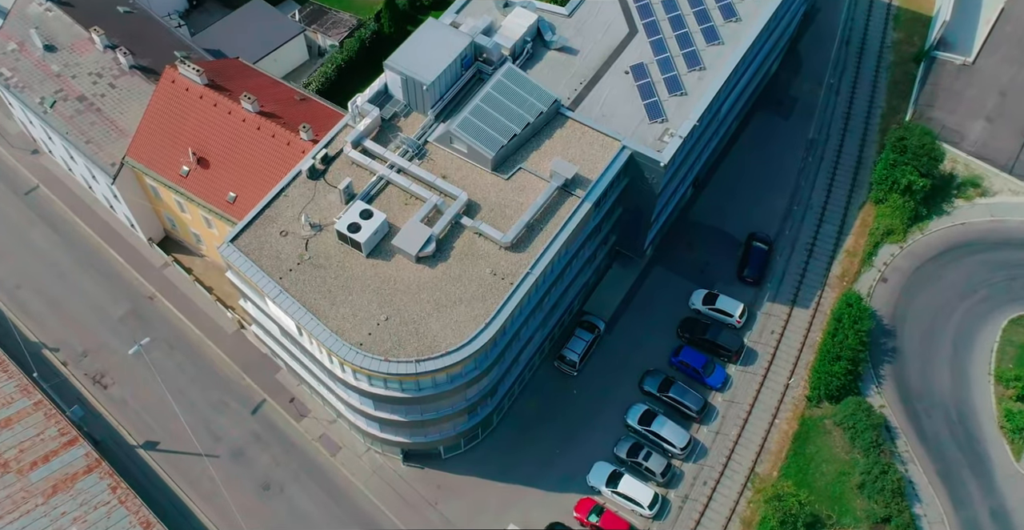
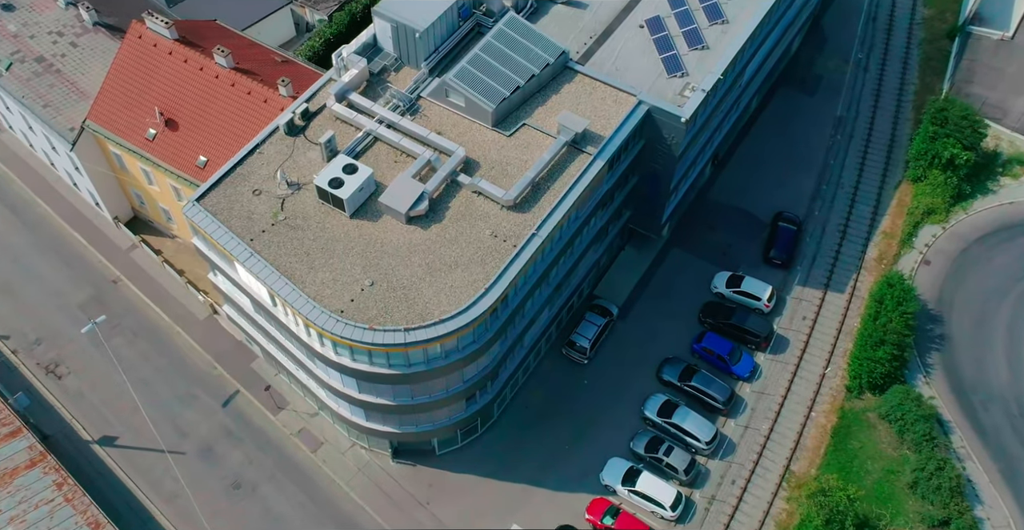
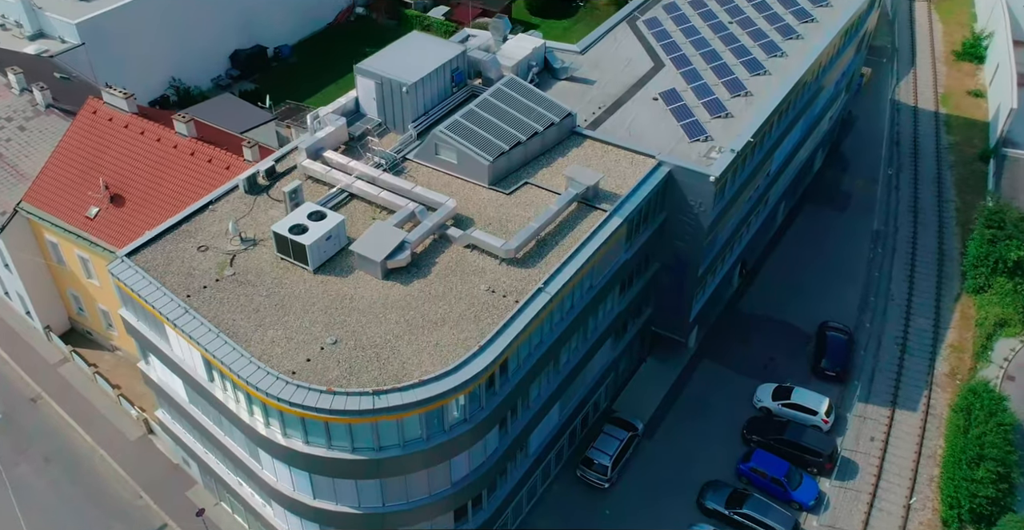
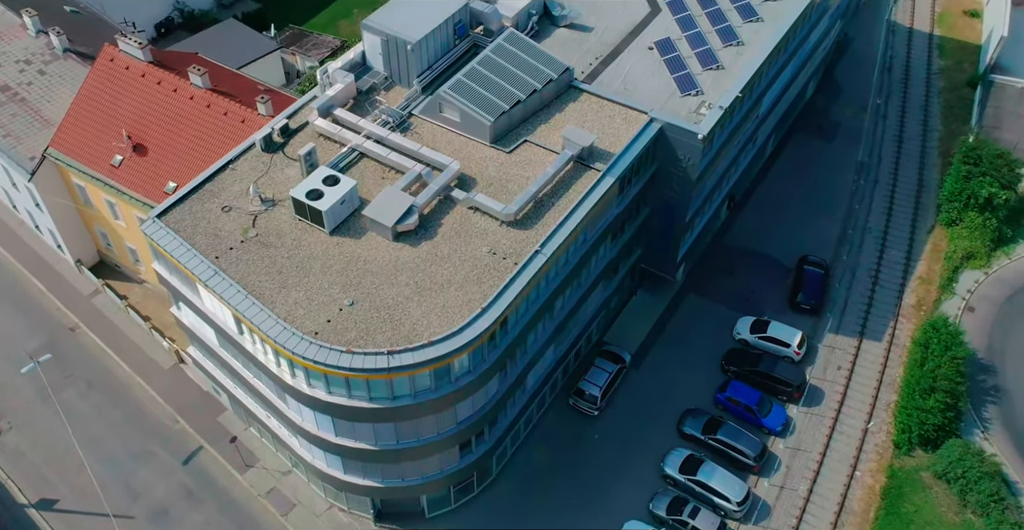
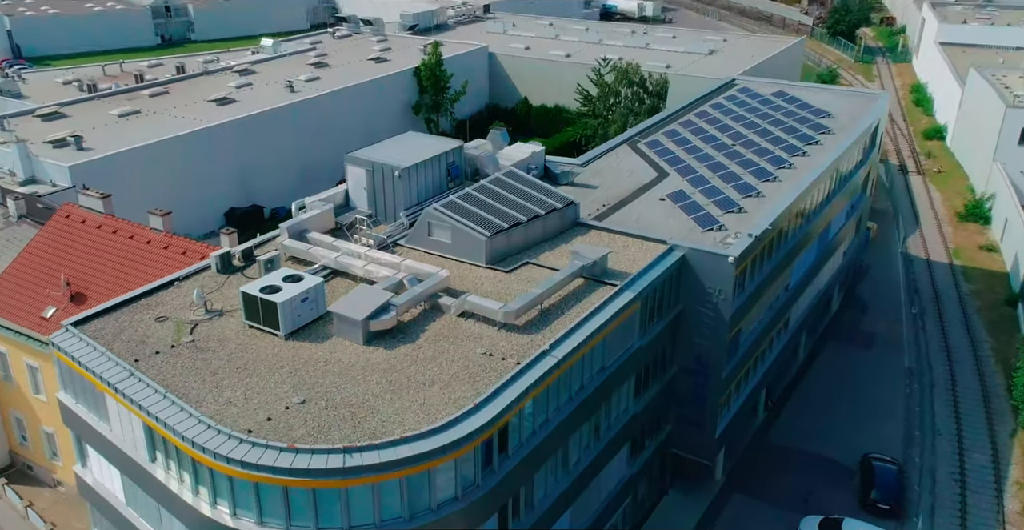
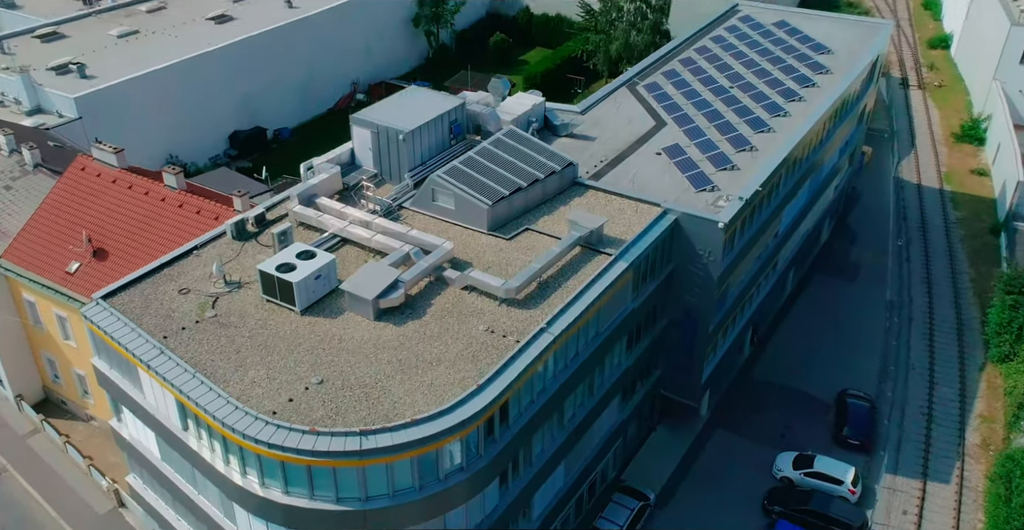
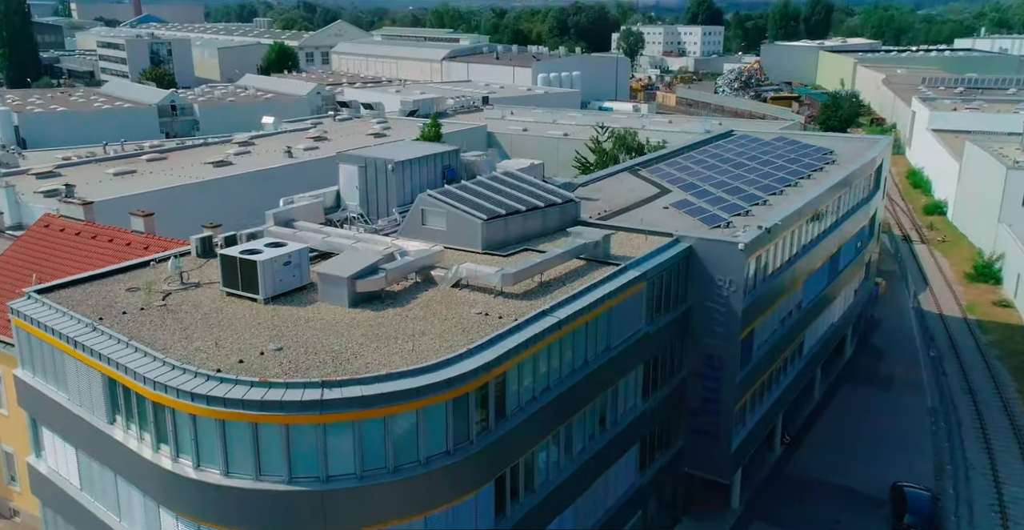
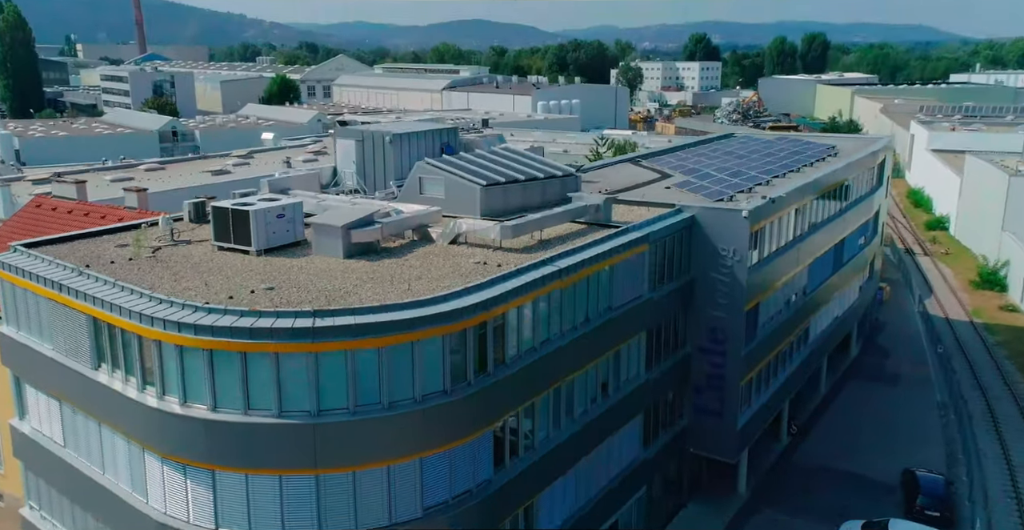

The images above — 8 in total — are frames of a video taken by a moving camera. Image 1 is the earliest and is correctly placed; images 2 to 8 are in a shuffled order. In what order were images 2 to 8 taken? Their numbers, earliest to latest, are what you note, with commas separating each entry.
2, 4, 3, 6, 5, 7, 8
